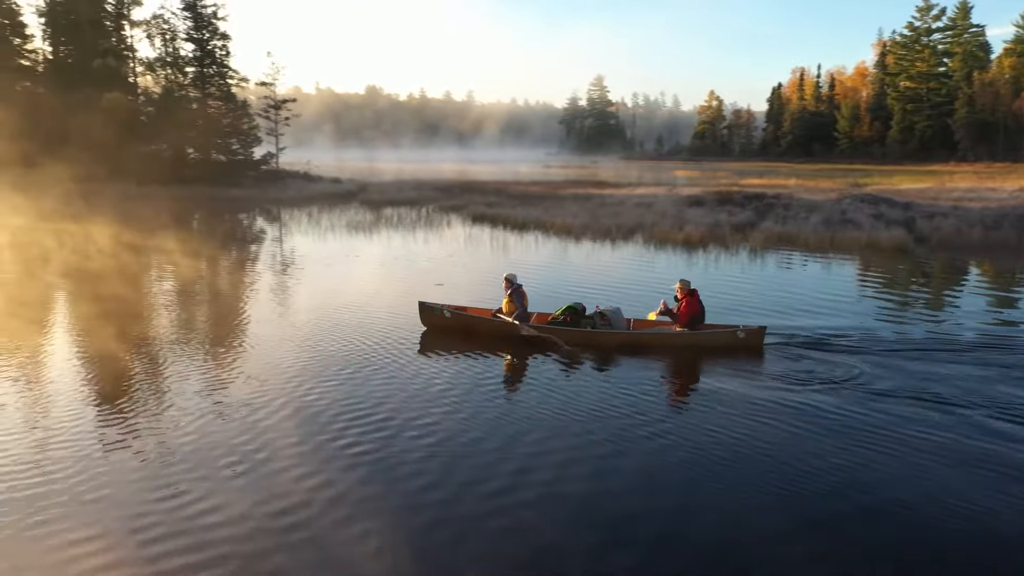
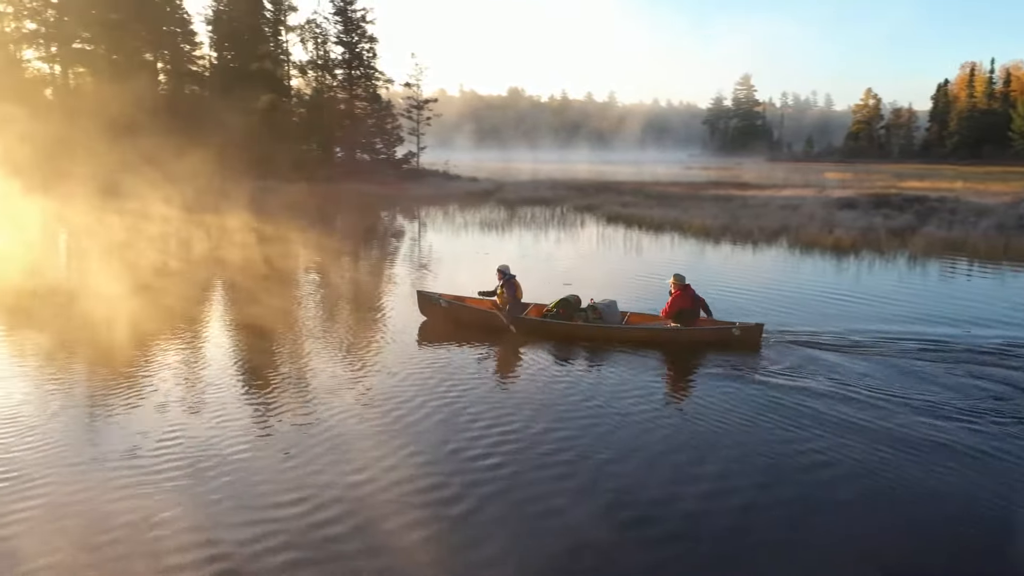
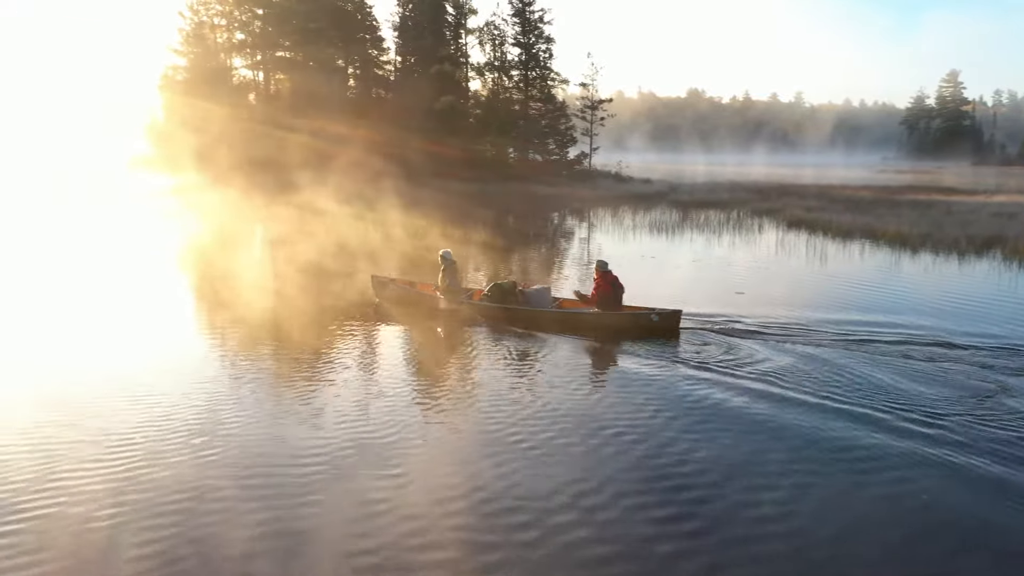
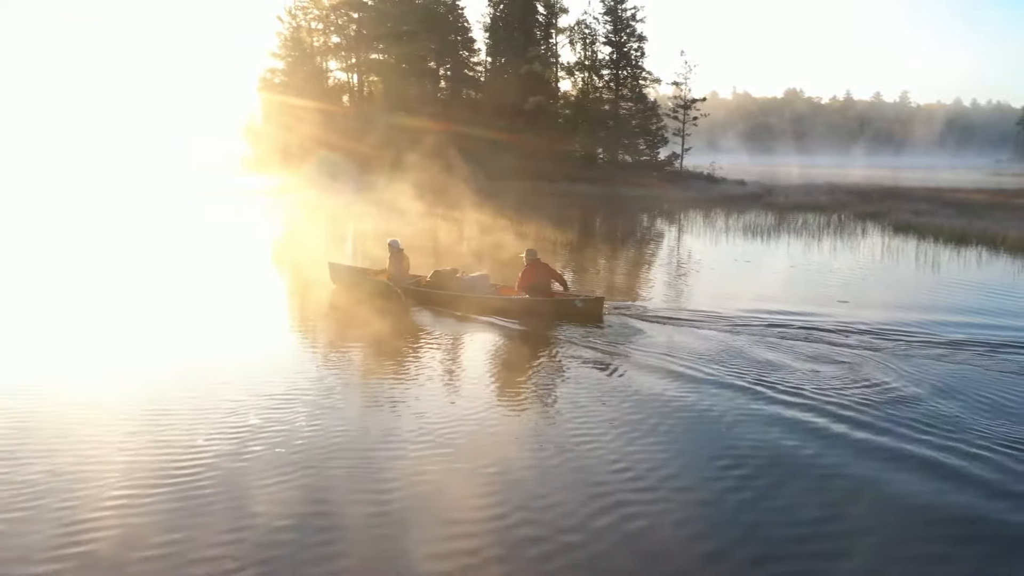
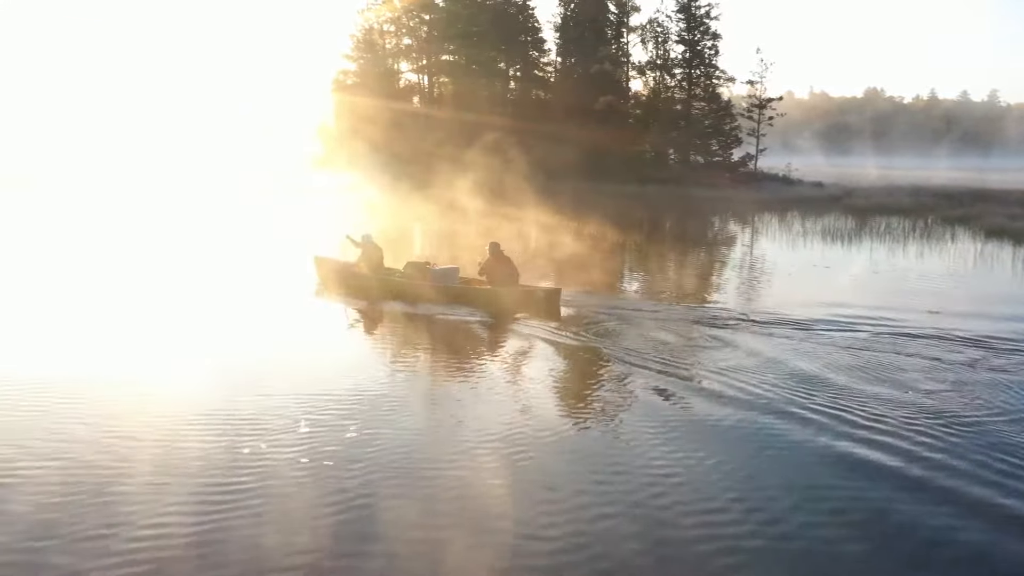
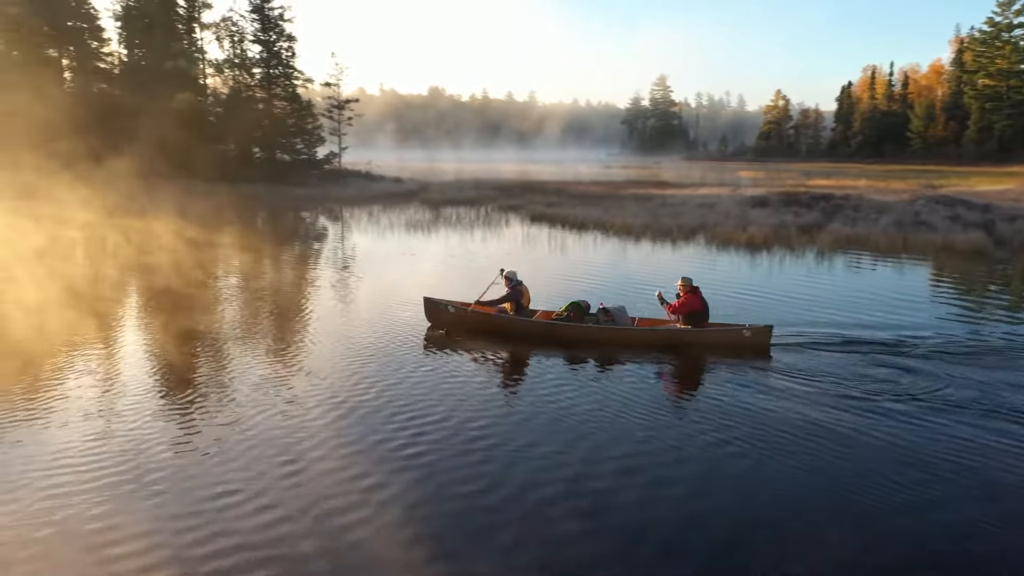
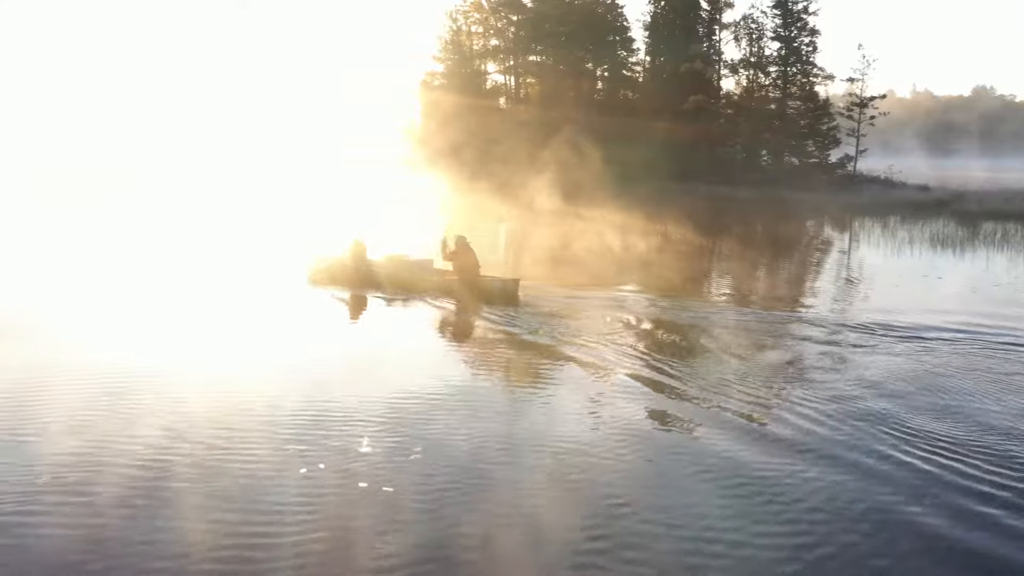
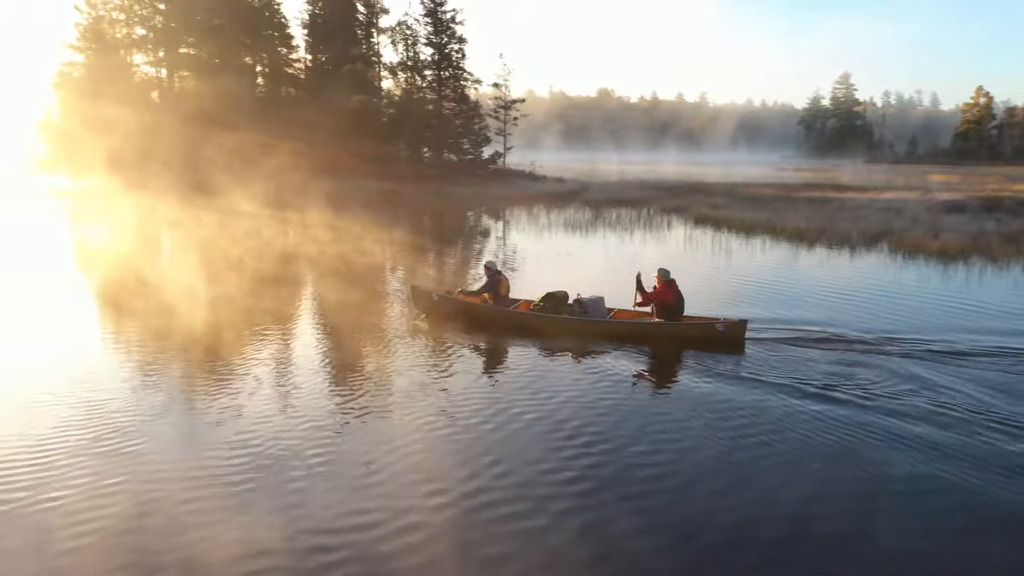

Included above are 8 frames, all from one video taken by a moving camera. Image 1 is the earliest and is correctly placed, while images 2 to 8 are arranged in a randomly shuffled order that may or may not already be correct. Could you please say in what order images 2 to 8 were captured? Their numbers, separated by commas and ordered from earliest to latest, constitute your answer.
6, 2, 8, 3, 4, 5, 7
